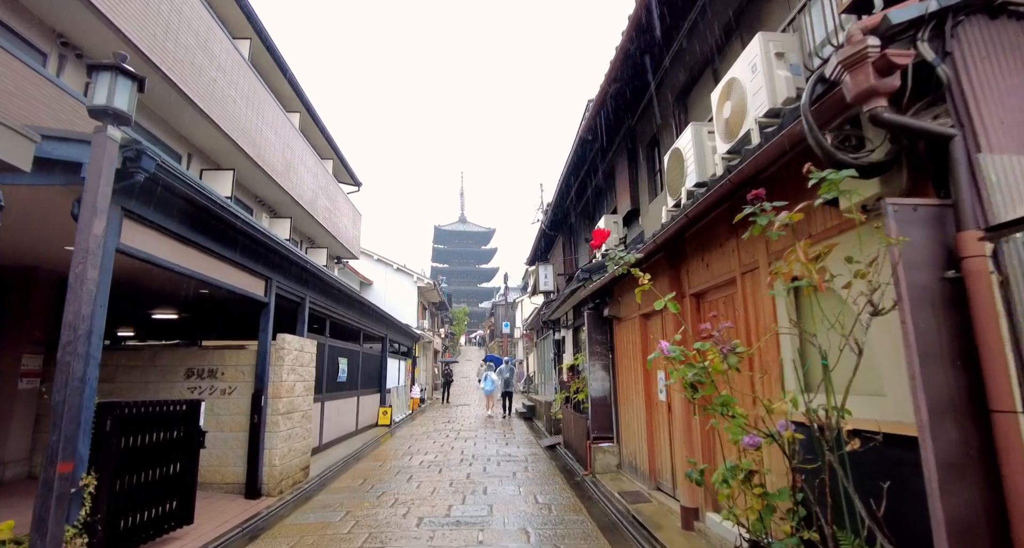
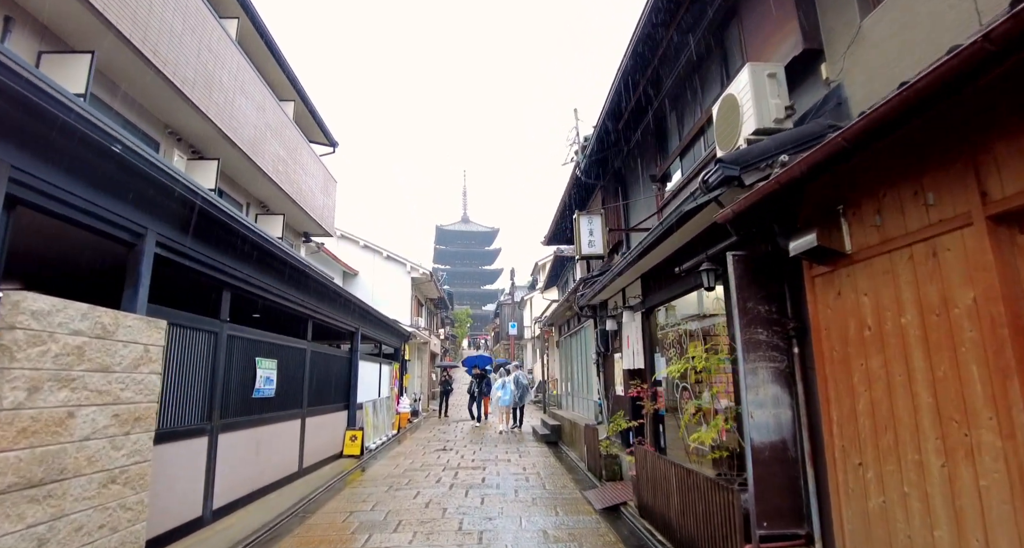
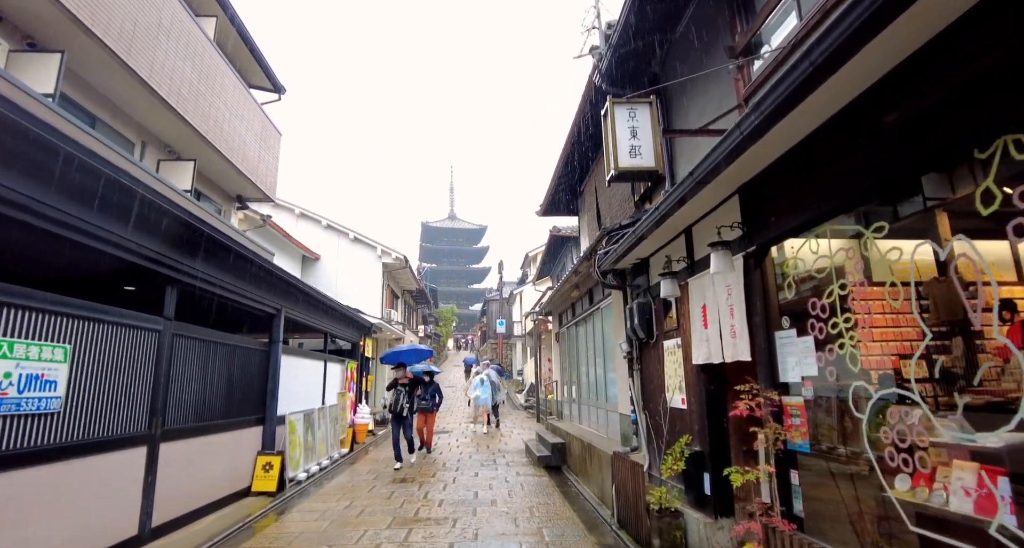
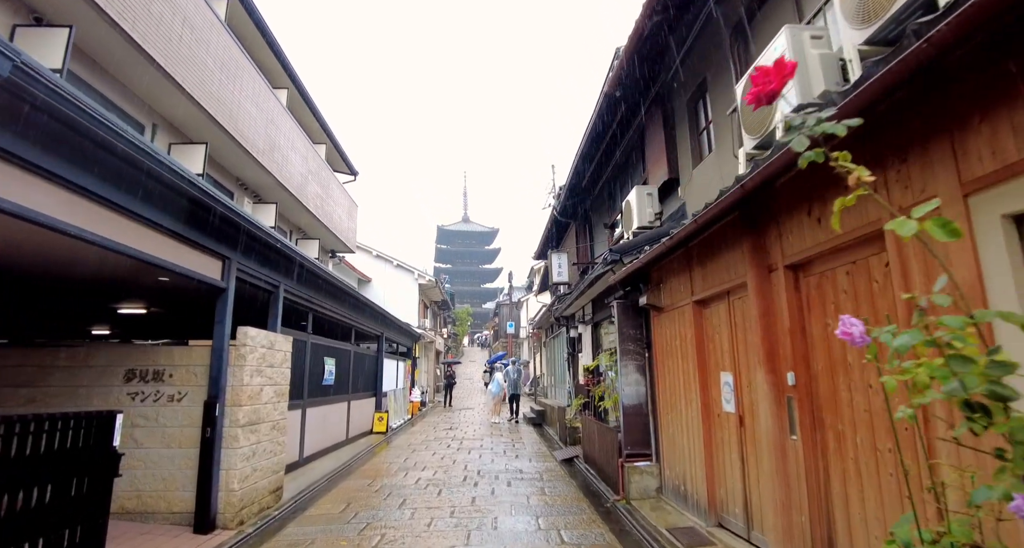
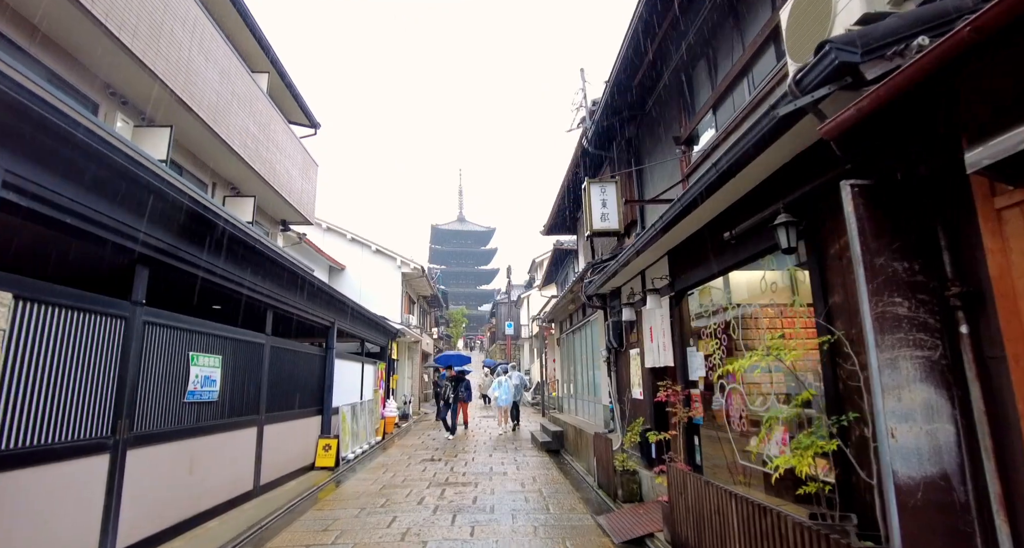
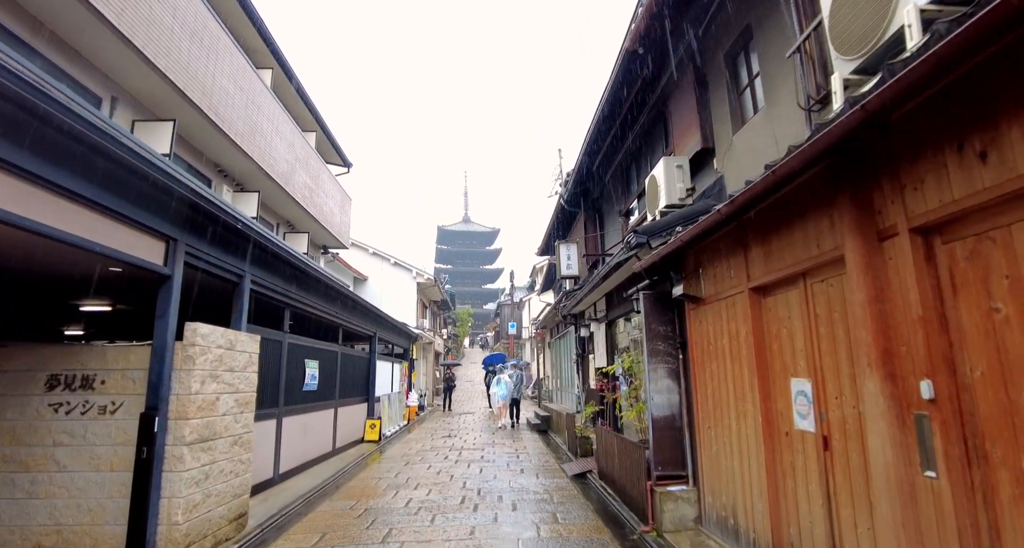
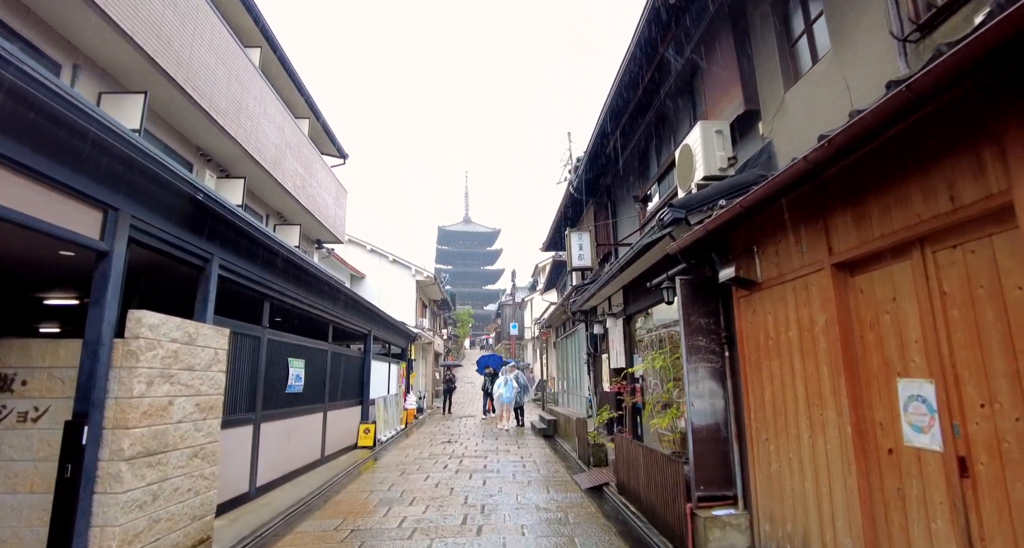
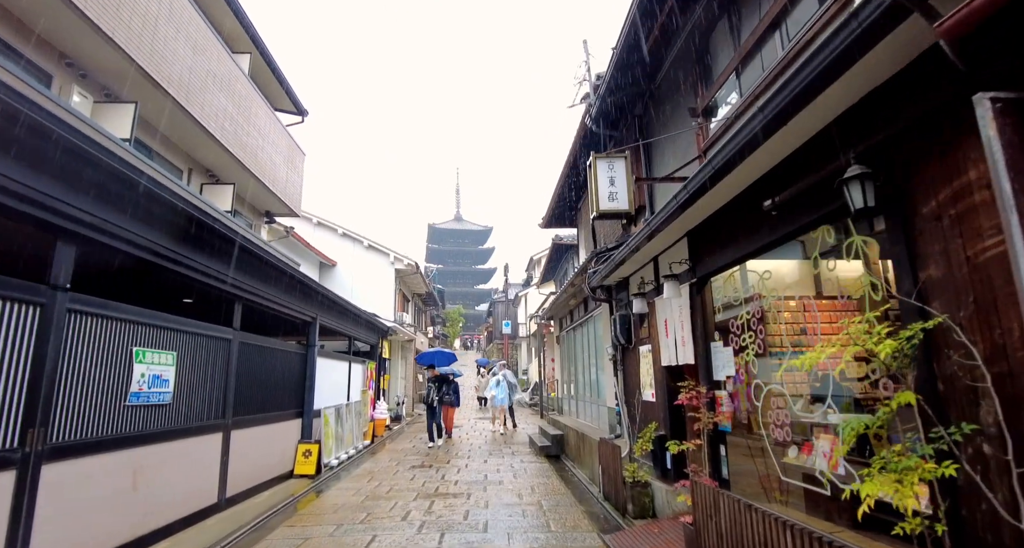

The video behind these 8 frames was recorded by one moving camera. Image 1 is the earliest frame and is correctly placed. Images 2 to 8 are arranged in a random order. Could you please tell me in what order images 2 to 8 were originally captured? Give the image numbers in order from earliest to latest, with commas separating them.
4, 6, 7, 2, 5, 8, 3
